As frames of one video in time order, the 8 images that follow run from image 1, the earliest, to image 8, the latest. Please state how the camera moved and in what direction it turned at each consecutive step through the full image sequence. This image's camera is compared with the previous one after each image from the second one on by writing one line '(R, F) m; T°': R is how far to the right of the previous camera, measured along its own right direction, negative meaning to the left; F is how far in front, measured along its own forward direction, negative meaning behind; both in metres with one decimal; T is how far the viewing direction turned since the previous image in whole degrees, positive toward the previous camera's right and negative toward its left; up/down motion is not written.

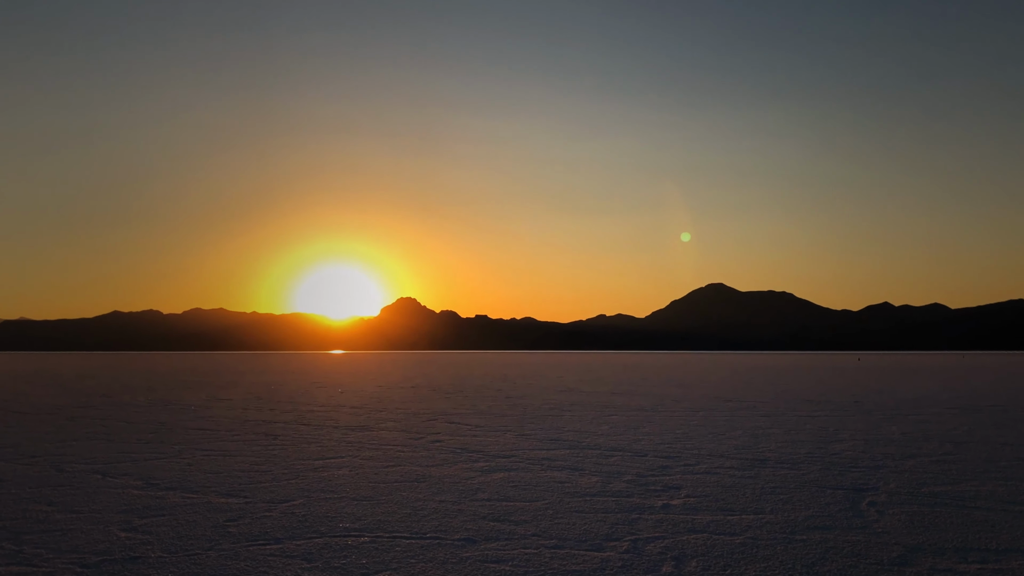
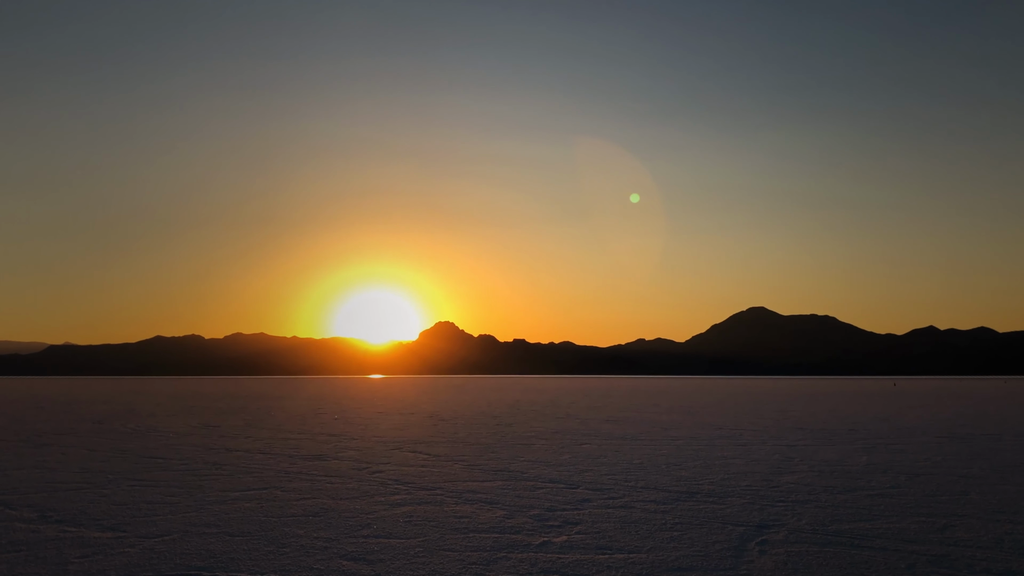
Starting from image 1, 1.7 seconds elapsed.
(+1.3, +0.3) m; -2°
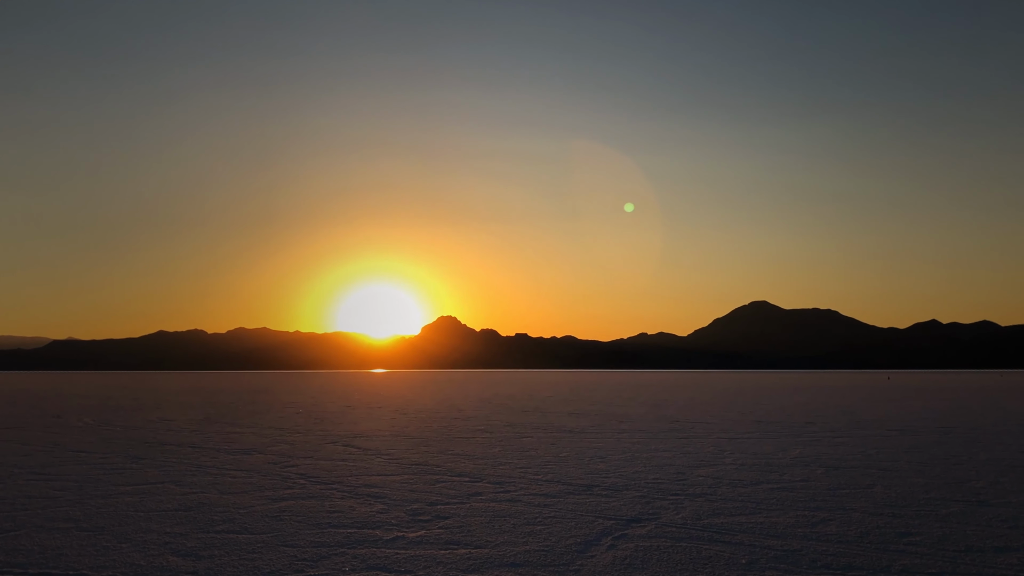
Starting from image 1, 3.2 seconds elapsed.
(+1.2, +0.3) m; 0°
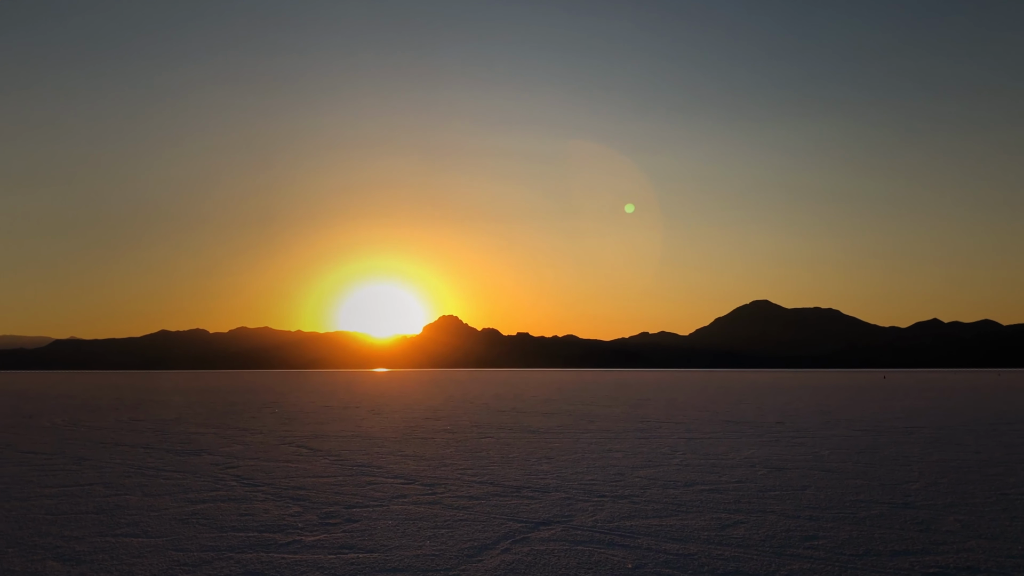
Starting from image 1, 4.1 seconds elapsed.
(+0.8, +0.1) m; 0°
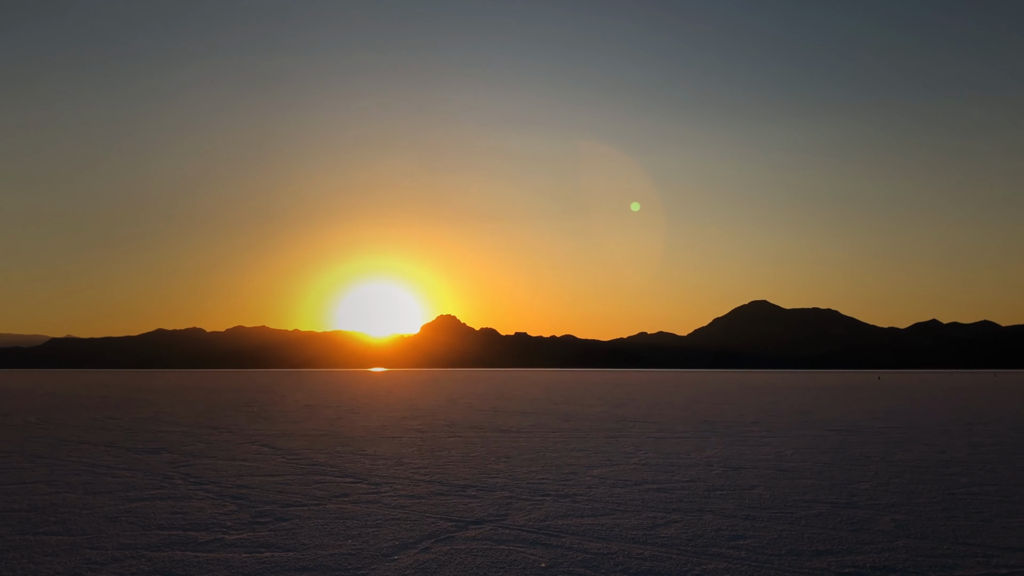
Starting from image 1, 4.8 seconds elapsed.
(+0.5, +0.1) m; 0°
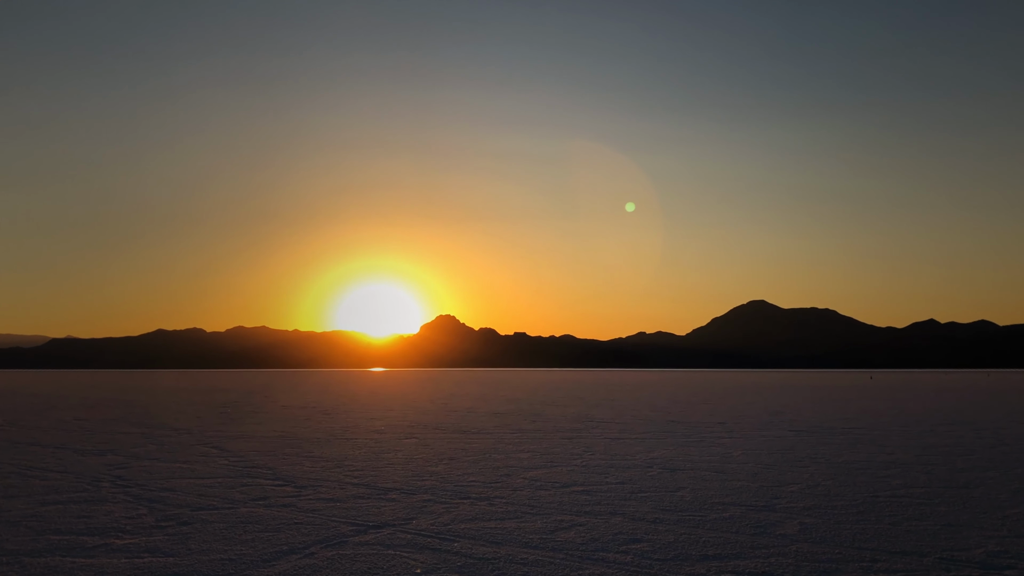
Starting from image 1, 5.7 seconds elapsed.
(+0.8, +0.1) m; 0°
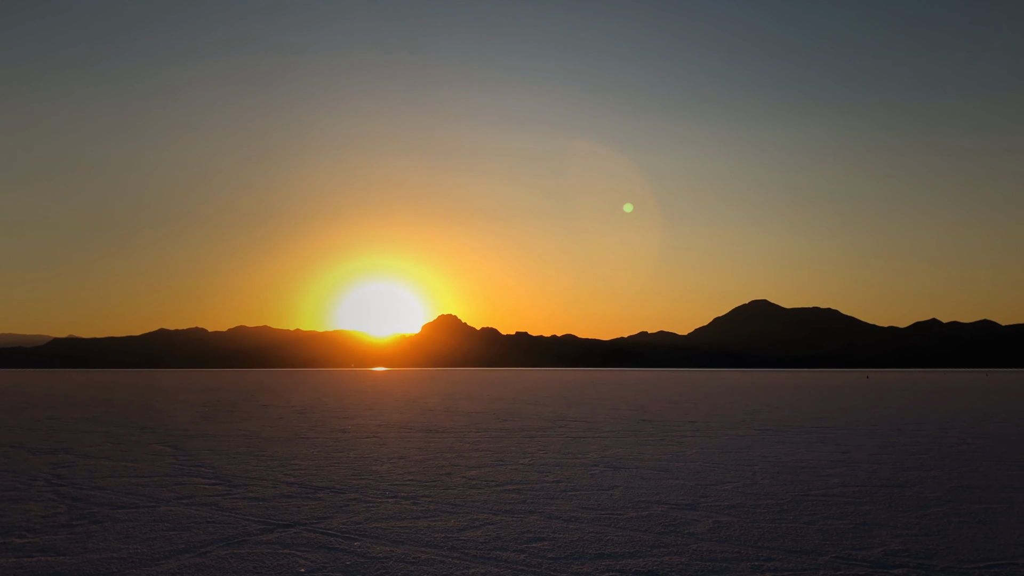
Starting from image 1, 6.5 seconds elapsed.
(+0.7, +0.1) m; 0°
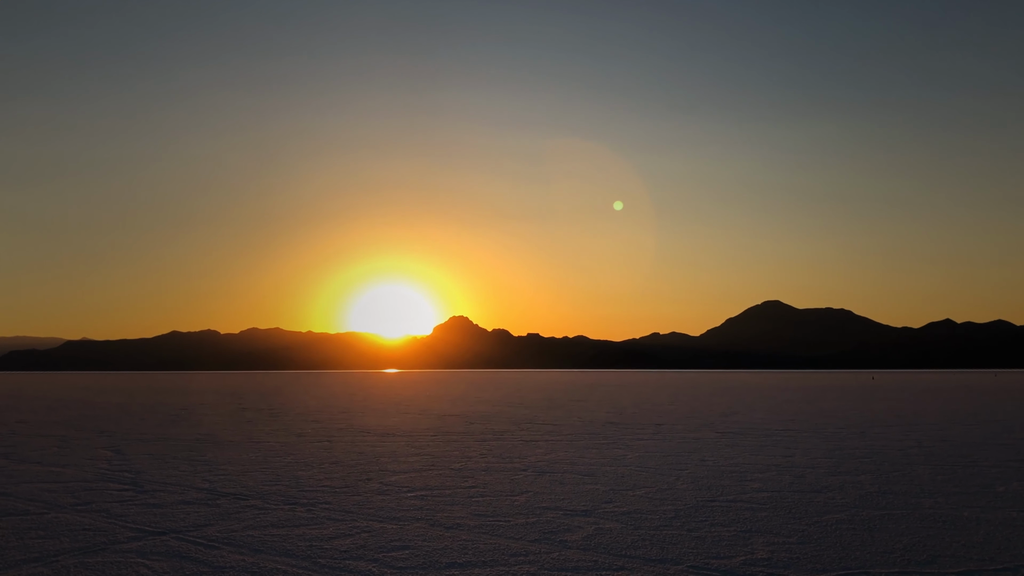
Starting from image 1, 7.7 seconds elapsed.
(+1.1, +0.2) m; -1°
